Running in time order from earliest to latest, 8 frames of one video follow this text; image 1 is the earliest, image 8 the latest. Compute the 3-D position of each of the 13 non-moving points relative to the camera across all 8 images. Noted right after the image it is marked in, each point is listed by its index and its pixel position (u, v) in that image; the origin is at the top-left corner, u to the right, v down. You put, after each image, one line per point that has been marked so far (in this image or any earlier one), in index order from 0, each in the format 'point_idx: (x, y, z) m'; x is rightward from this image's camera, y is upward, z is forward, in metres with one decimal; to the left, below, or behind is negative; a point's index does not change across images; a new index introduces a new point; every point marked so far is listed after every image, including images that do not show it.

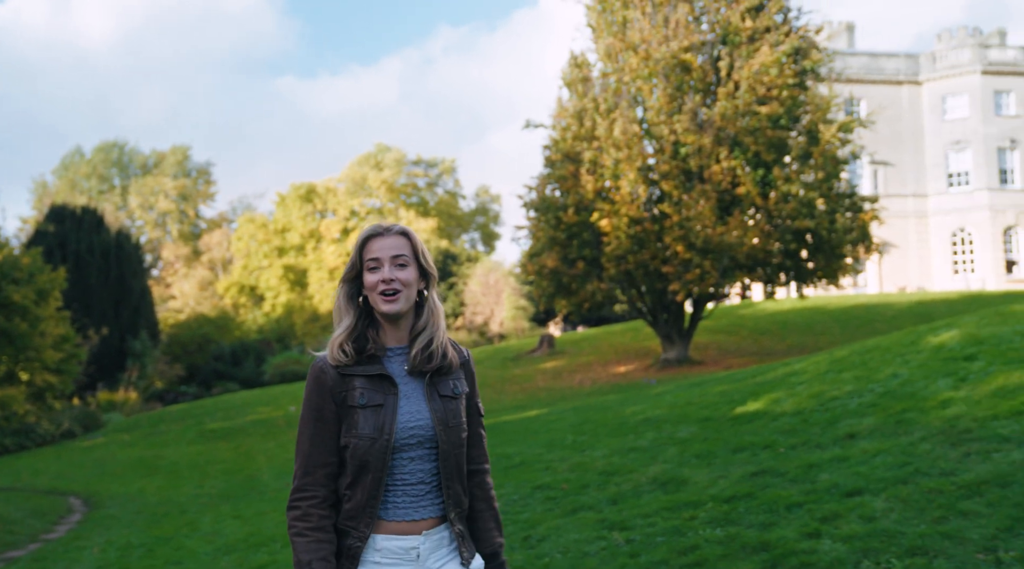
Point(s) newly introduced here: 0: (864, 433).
0: (+2.4, -1.0, +6.1) m
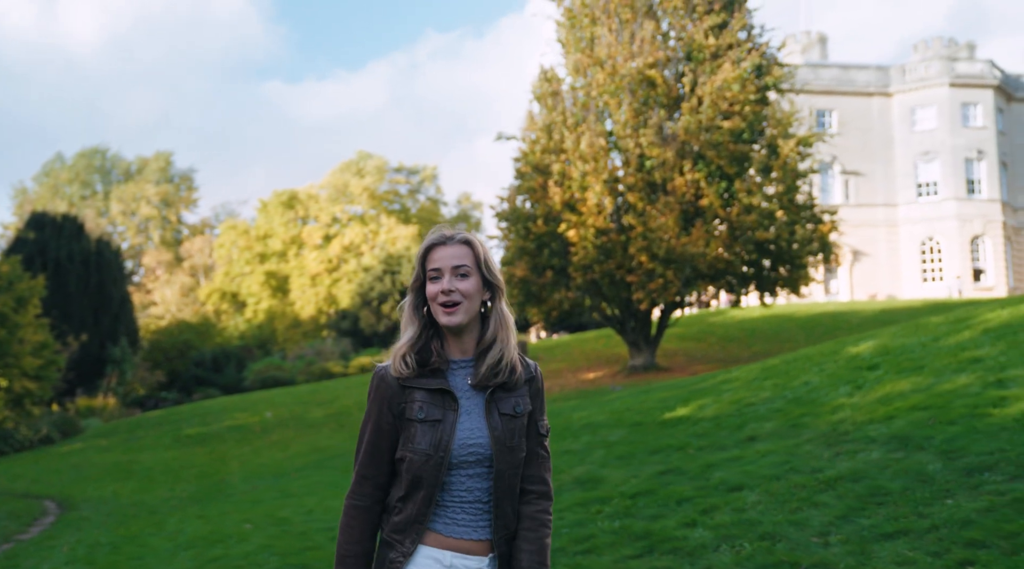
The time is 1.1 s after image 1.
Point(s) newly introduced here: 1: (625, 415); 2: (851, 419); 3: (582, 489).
0: (+1.9, -1.2, +6.7) m
1: (+1.2, -1.5, +9.9) m
2: (+2.4, -1.0, +6.3) m
3: (+0.5, -1.5, +6.5) m
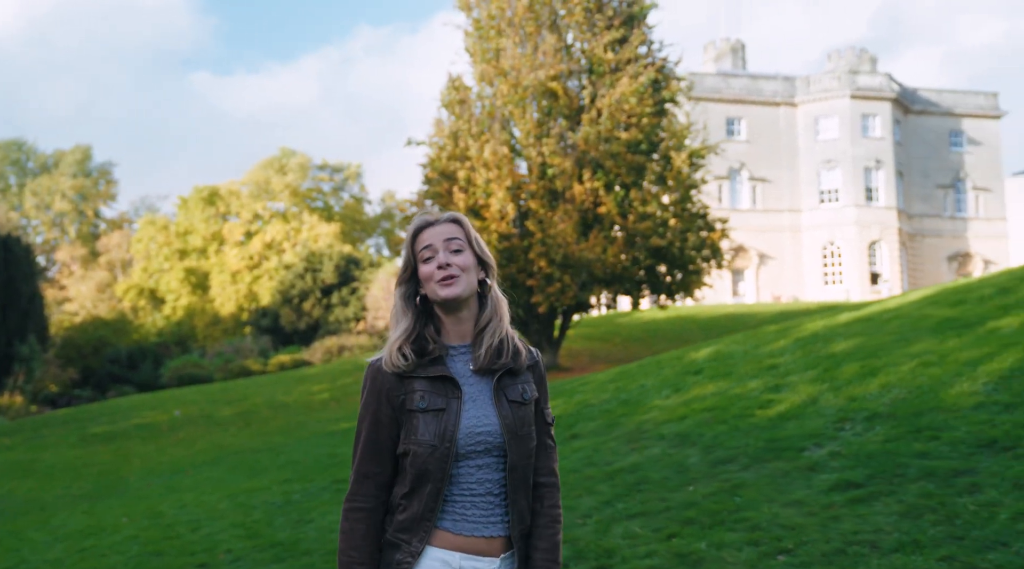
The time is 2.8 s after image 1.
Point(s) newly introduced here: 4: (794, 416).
0: (+0.6, -1.3, +7.6) m
1: (-0.4, -1.6, +10.7) m
2: (+1.2, -1.1, +7.3) m
3: (-0.8, -1.6, +7.3) m
4: (+2.0, -0.9, +6.2) m
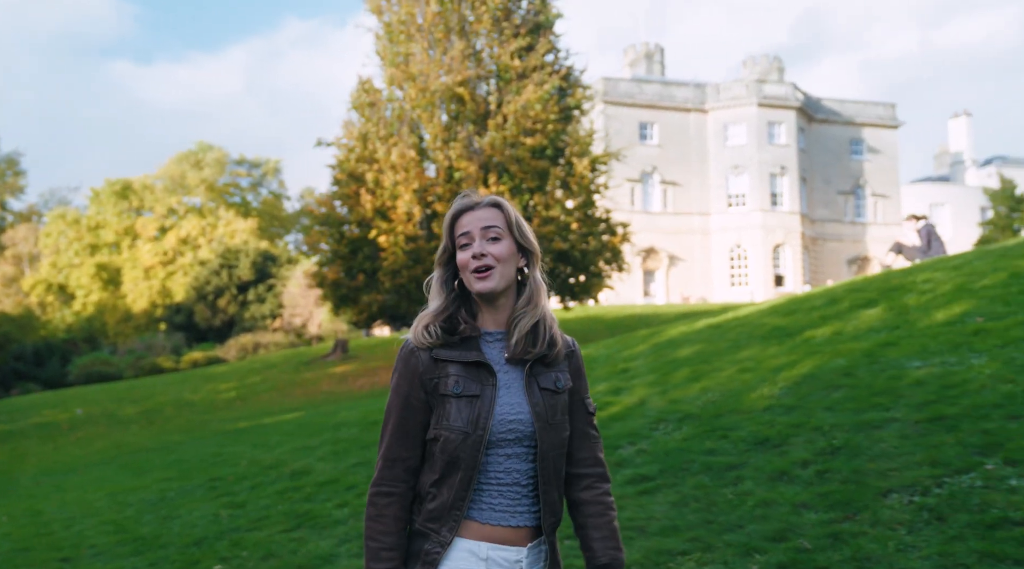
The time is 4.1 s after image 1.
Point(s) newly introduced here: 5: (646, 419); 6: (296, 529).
0: (-0.7, -1.4, +8.2) m
1: (-1.8, -1.6, +11.2) m
2: (0.0, -1.2, +7.9) m
3: (-2.0, -1.7, +7.7) m
4: (+0.9, -1.0, +6.8) m
5: (+1.0, -1.0, +6.6) m
6: (-1.4, -1.6, +5.8) m
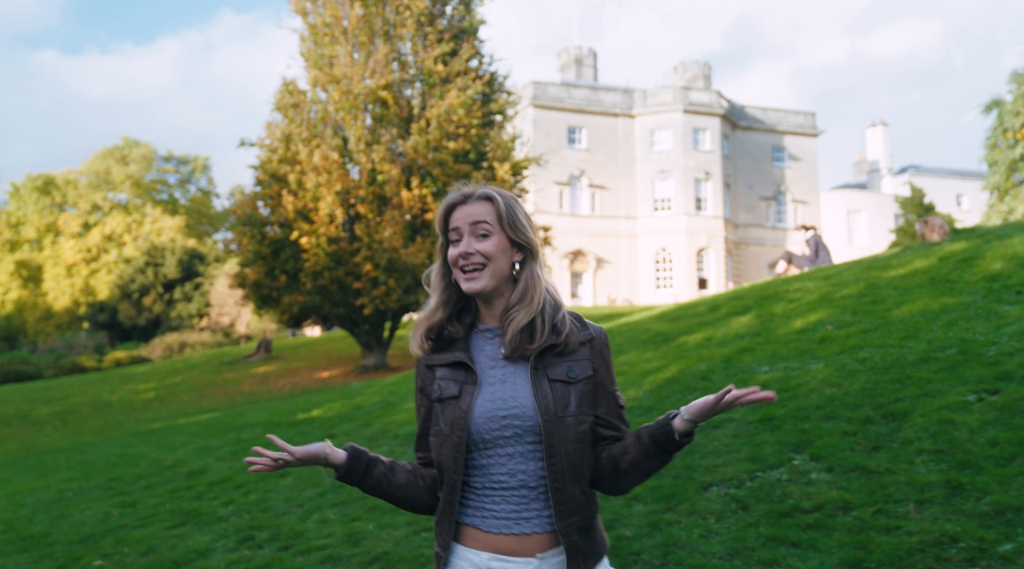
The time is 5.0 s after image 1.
0: (-1.7, -1.4, +8.5) m
1: (-3.1, -1.7, +11.4) m
2: (-1.1, -1.3, +8.2) m
3: (-3.0, -1.8, +8.0) m
4: (-0.1, -1.1, +7.3) m
5: (+0.1, -1.1, +7.1) m
6: (-2.3, -1.7, +6.1) m
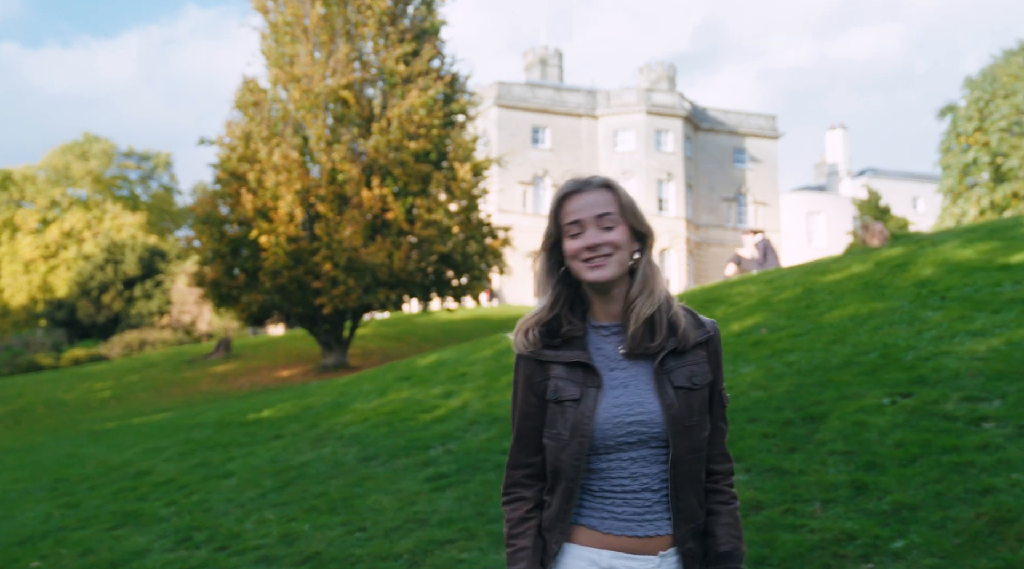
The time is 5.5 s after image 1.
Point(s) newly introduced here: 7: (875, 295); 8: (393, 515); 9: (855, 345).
0: (-2.2, -1.5, +8.6) m
1: (-3.7, -1.7, +11.4) m
2: (-1.6, -1.3, +8.3) m
3: (-3.5, -1.8, +8.0) m
4: (-0.6, -1.1, +7.4) m
5: (-0.4, -1.1, +7.2) m
6: (-2.8, -1.7, +6.2) m
7: (+3.4, -0.1, +8.1) m
8: (-0.7, -1.4, +5.3) m
9: (+2.7, -0.5, +6.8) m
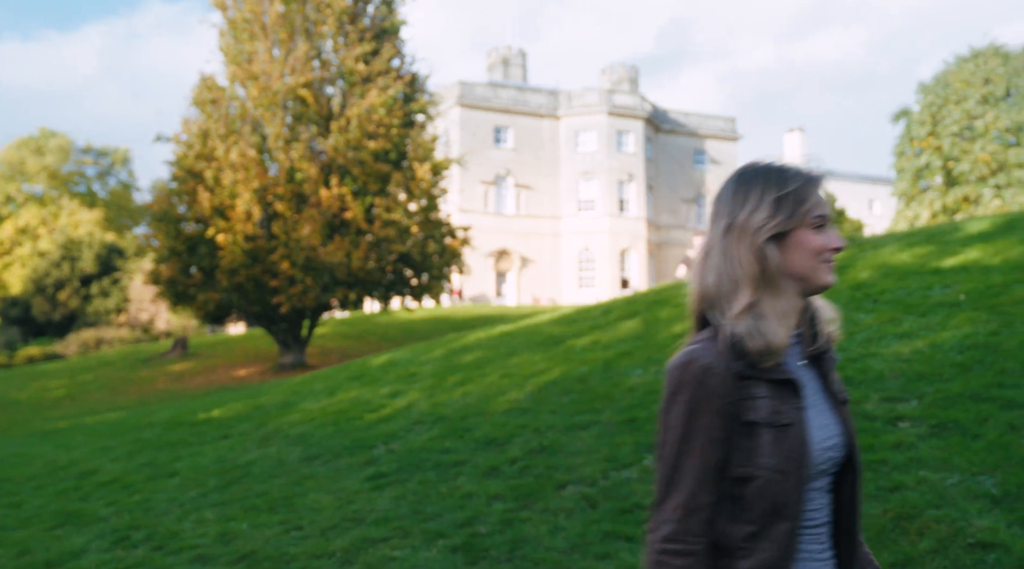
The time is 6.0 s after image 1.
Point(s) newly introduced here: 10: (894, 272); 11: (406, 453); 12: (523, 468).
0: (-2.7, -1.5, +8.6) m
1: (-4.3, -1.7, +11.4) m
2: (-2.1, -1.3, +8.4) m
3: (-4.0, -1.8, +8.0) m
4: (-1.1, -1.2, +7.5) m
5: (-0.9, -1.1, +7.3) m
6: (-3.2, -1.7, +6.2) m
7: (+2.9, -0.1, +8.4) m
8: (-1.1, -1.4, +5.4) m
9: (+2.2, -0.5, +7.0) m
10: (+3.8, +0.1, +8.7) m
11: (-0.8, -1.2, +6.4) m
12: (+0.1, -1.2, +5.6) m
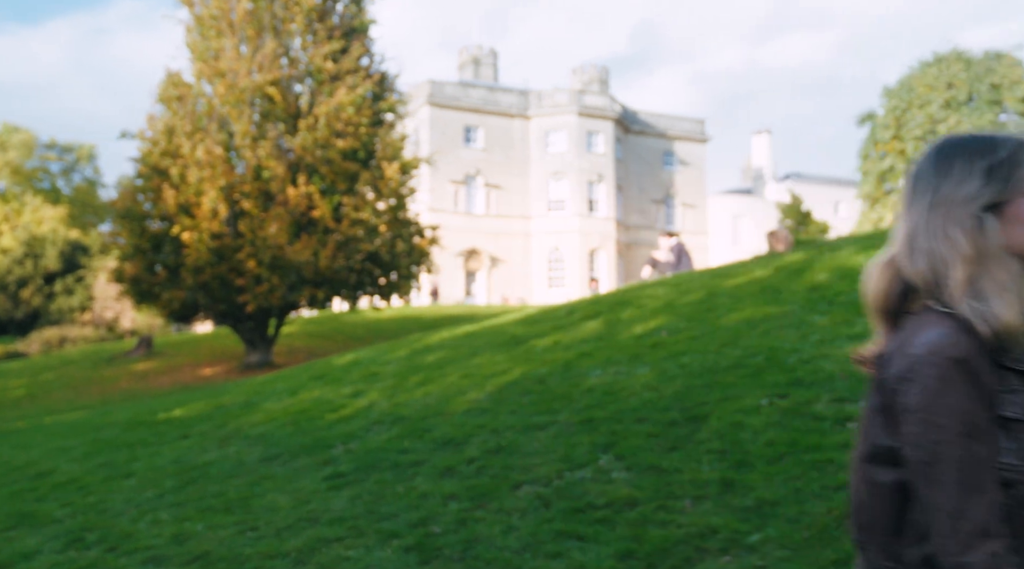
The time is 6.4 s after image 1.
0: (-3.1, -1.5, +8.6) m
1: (-4.8, -1.7, +11.3) m
2: (-2.5, -1.3, +8.3) m
3: (-4.3, -1.8, +7.9) m
4: (-1.4, -1.2, +7.5) m
5: (-1.2, -1.1, +7.3) m
6: (-3.5, -1.7, +6.1) m
7: (+2.5, -0.1, +8.5) m
8: (-1.4, -1.4, +5.4) m
9: (+1.9, -0.5, +7.1) m
10: (+3.4, +0.1, +8.9) m
11: (-1.1, -1.2, +6.4) m
12: (-0.2, -1.2, +5.7) m
